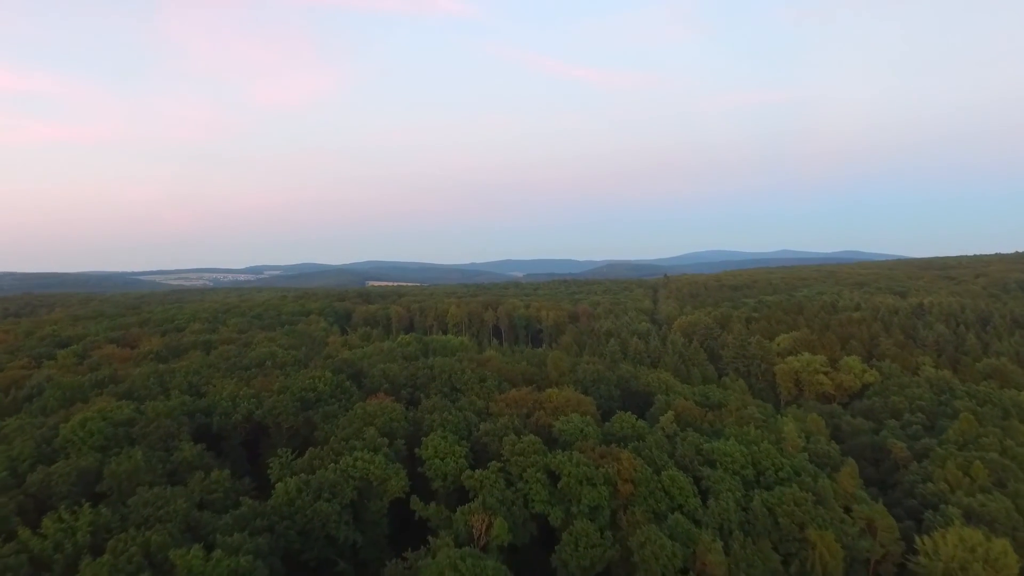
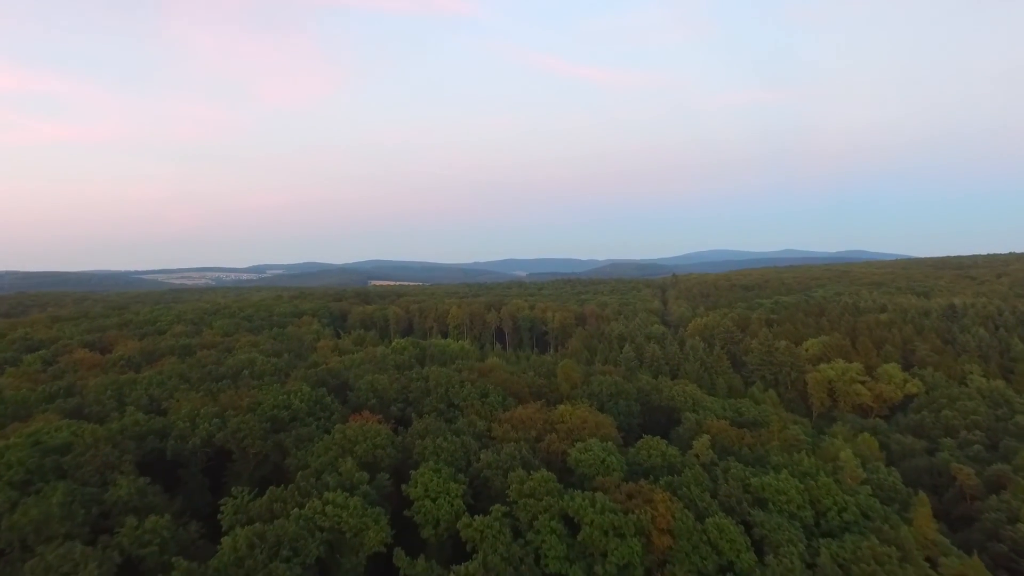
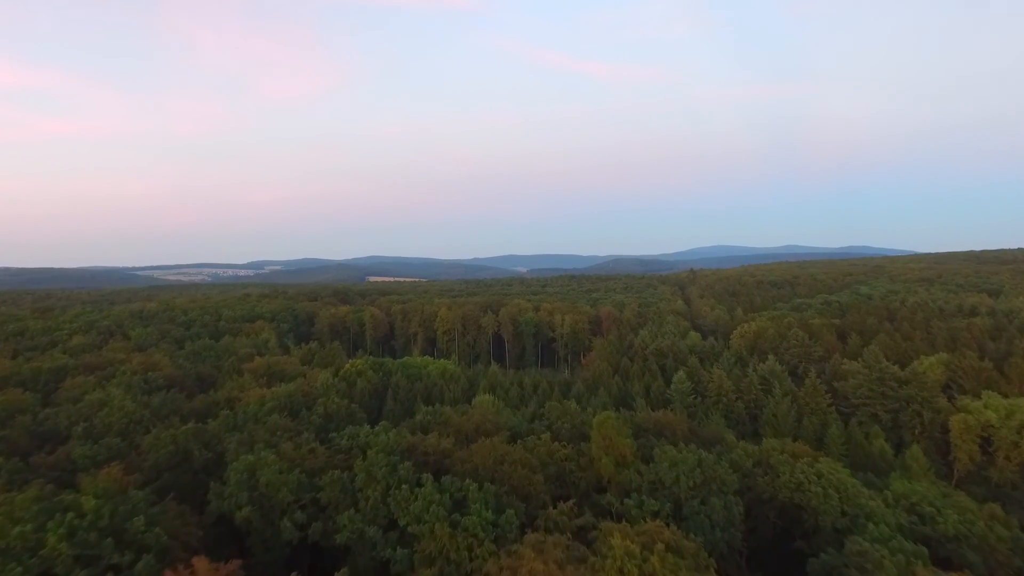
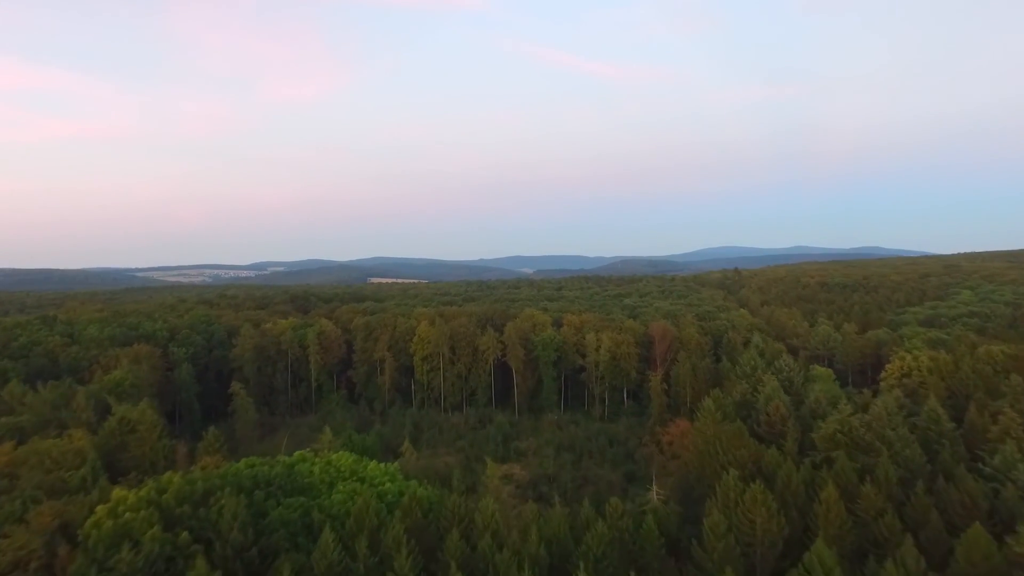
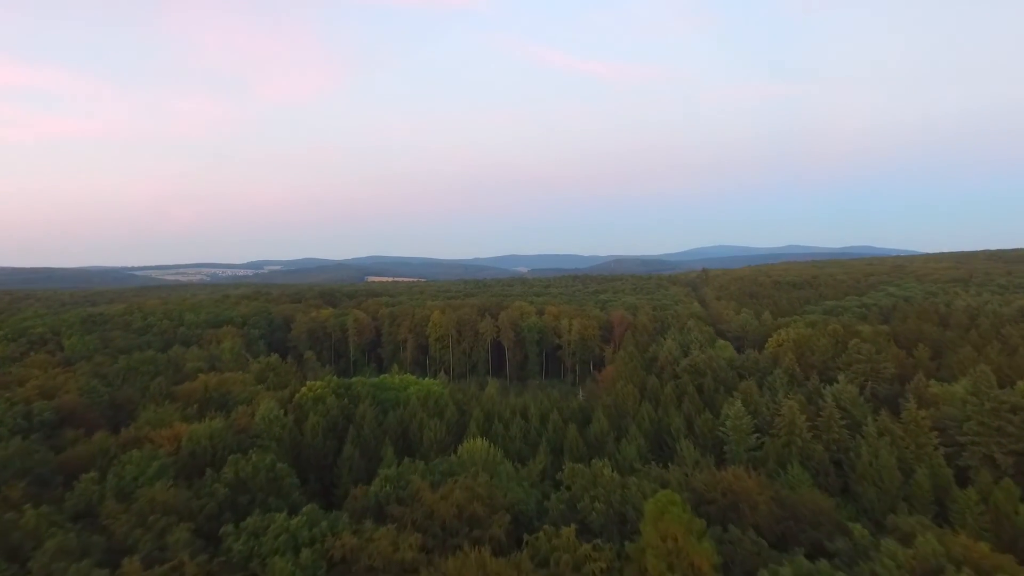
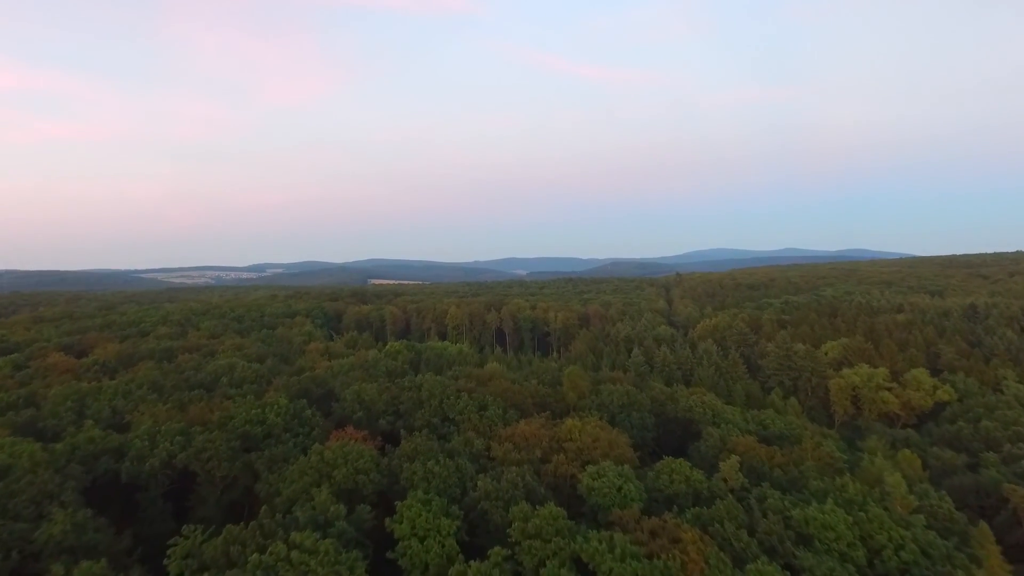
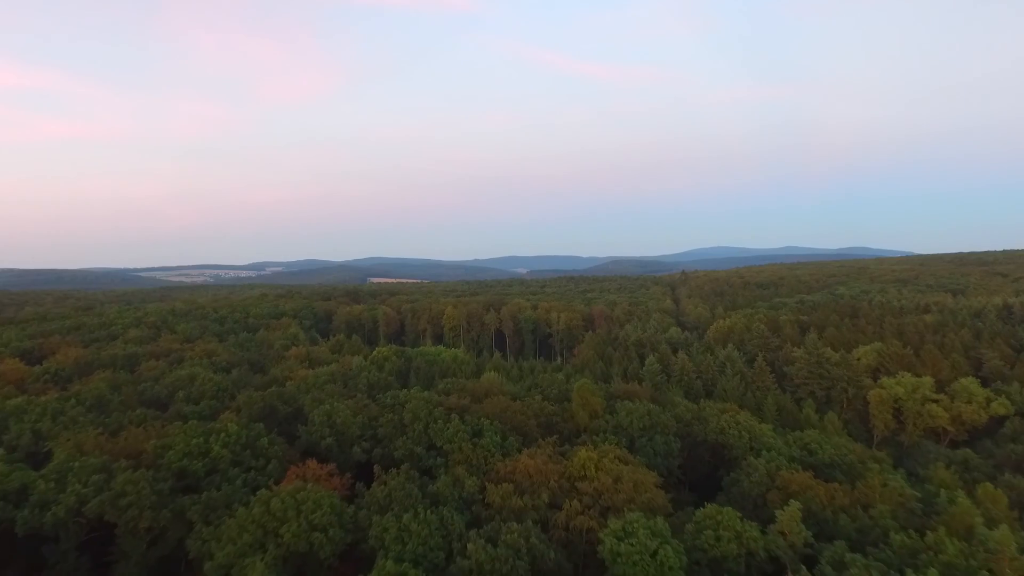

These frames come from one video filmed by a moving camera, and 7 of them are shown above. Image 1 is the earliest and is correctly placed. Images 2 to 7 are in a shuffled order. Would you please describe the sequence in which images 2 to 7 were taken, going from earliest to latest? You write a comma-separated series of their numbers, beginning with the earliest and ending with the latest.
2, 6, 7, 3, 5, 4
